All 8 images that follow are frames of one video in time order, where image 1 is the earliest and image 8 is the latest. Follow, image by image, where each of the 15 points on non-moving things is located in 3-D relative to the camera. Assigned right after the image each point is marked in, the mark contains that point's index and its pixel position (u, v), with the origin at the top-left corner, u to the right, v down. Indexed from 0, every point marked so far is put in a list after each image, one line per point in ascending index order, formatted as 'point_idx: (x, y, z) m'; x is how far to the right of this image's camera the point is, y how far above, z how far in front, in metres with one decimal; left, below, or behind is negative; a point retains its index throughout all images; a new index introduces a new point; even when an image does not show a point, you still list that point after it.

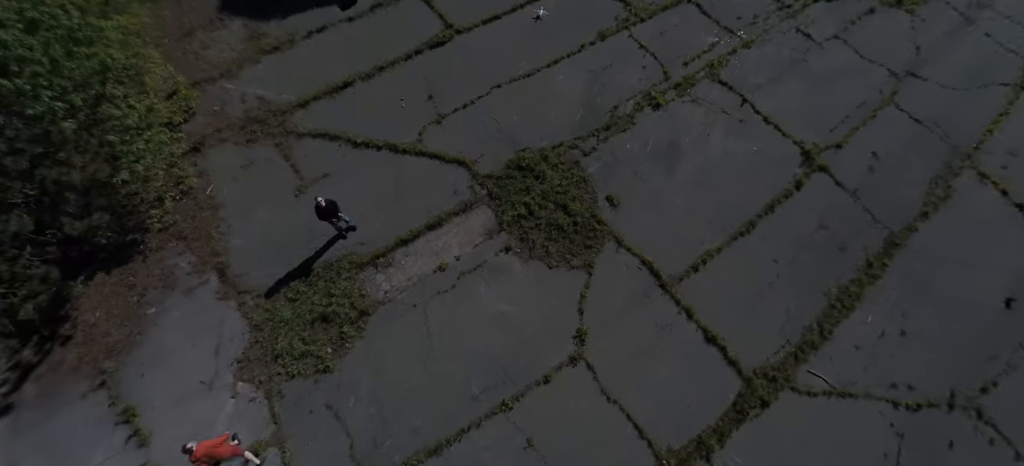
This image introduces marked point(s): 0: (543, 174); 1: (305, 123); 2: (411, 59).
0: (+0.6, +1.1, +9.9) m
1: (-4.3, +2.1, +10.6) m
2: (-2.3, +3.7, +11.4) m
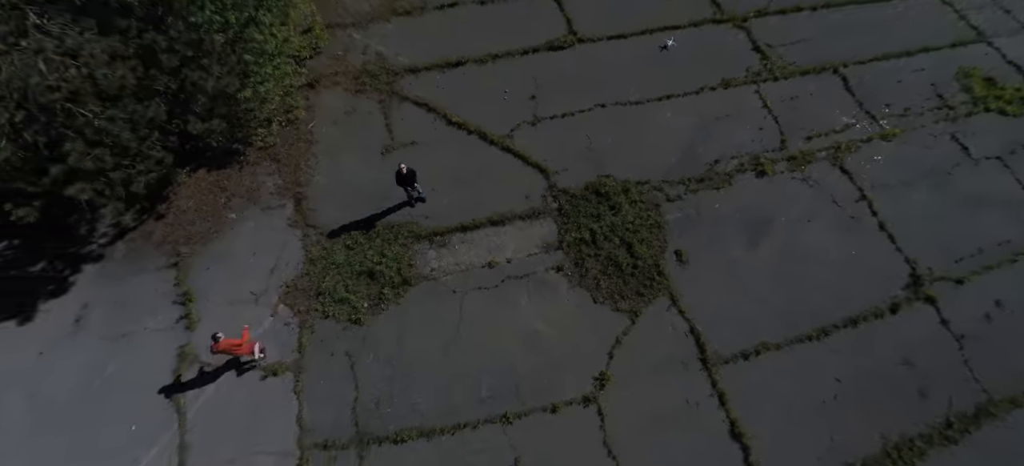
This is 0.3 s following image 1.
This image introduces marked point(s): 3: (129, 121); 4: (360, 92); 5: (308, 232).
0: (+1.9, +0.5, +9.7) m
1: (-2.1, +3.0, +11.0) m
2: (+0.3, +3.9, +11.5) m
3: (-5.6, +1.6, +7.8) m
4: (-3.2, +2.9, +11.0) m
5: (-3.7, 0.0, +9.6) m
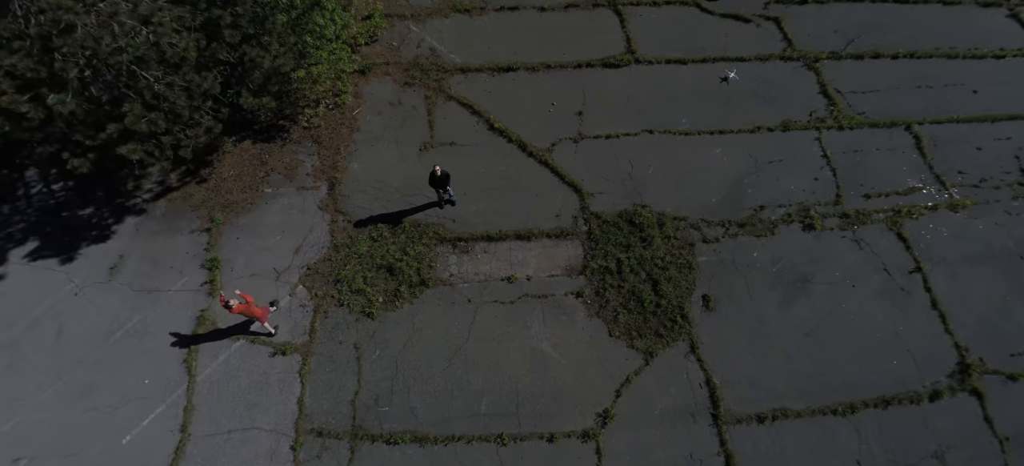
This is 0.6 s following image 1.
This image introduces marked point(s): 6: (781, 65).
0: (+2.4, -0.1, +9.3) m
1: (-1.1, +3.0, +11.0) m
2: (+1.5, +3.5, +11.2) m
3: (-5.0, +2.1, +7.9) m
4: (-2.2, +3.1, +11.0) m
5: (-3.2, +0.3, +9.7) m
6: (+6.0, +3.7, +11.8) m
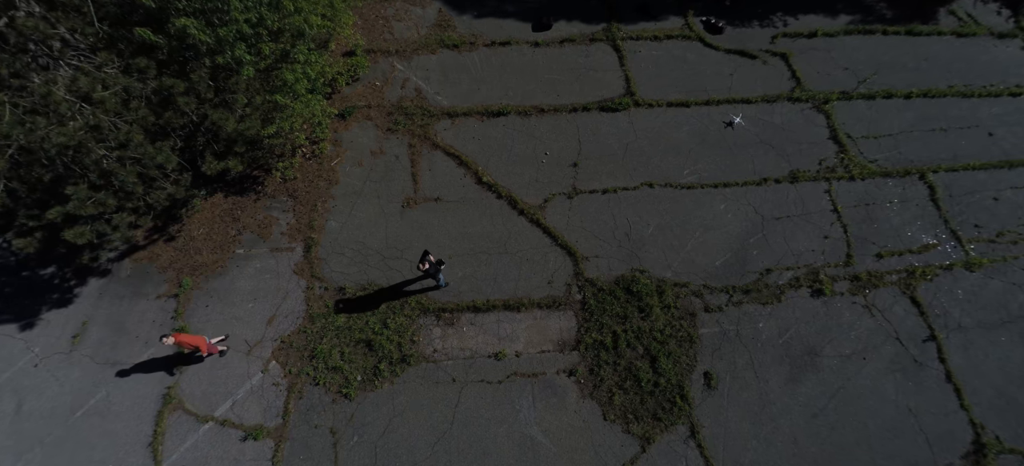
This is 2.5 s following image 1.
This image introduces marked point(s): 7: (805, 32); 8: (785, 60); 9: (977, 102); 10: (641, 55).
0: (+2.3, -1.3, +8.7) m
1: (-1.3, +1.9, +10.2) m
2: (+1.3, +2.4, +10.5) m
3: (-5.1, +1.0, +7.2) m
4: (-2.3, +2.0, +10.3) m
5: (-3.4, -0.9, +9.0) m
6: (+5.8, +2.6, +11.1) m
7: (+6.7, +4.6, +12.2) m
8: (+6.0, +3.8, +11.7) m
9: (+10.1, +2.9, +11.6) m
10: (+2.8, +3.8, +11.5) m
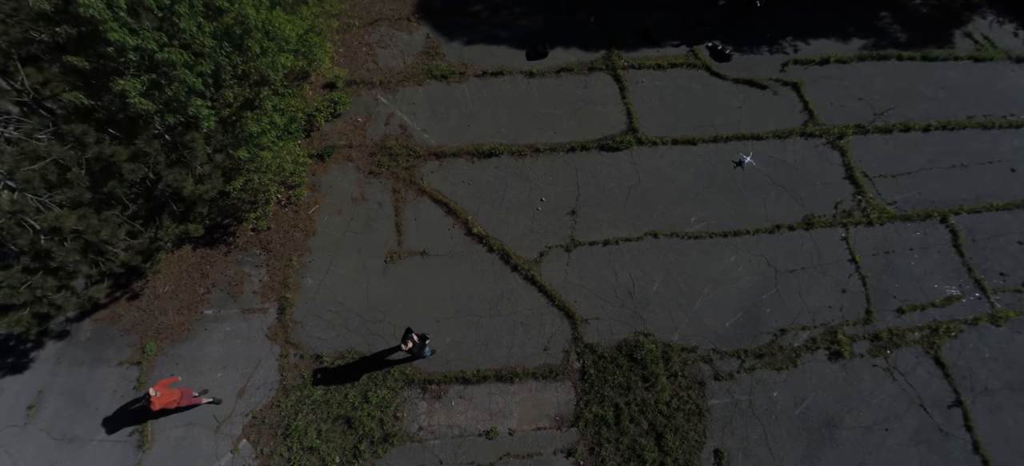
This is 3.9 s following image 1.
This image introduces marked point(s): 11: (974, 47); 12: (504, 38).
0: (+2.2, -2.2, +8.0) m
1: (-1.4, +0.9, +9.4) m
2: (+1.1, +1.5, +9.8) m
3: (-5.2, 0.0, +6.4) m
4: (-2.5, +1.0, +9.5) m
5: (-3.5, -1.8, +8.2) m
6: (+5.6, +1.8, +10.4) m
7: (+6.6, +3.7, +11.4) m
8: (+5.9, +2.9, +11.0) m
9: (+10.0, +2.0, +10.9) m
10: (+2.7, +3.0, +10.7) m
11: (+10.3, +4.1, +11.8) m
12: (-0.2, +4.1, +11.2) m
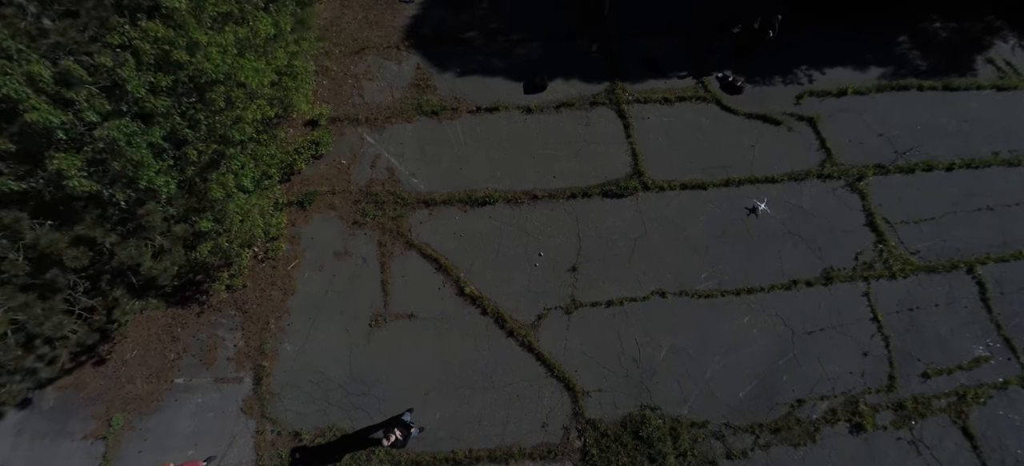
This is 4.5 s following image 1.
0: (+2.1, -3.1, +7.4) m
1: (-1.5, 0.0, +8.7) m
2: (+1.1, +0.6, +9.0) m
3: (-5.3, -1.0, +5.7) m
4: (-2.5, +0.1, +8.8) m
5: (-3.6, -2.8, +7.6) m
6: (+5.6, +0.9, +9.7) m
7: (+6.5, +2.9, +10.7) m
8: (+5.8, +2.1, +10.2) m
9: (+9.9, +1.1, +10.2) m
10: (+2.6, +2.1, +10.0) m
11: (+10.2, +3.3, +11.1) m
12: (-0.2, +3.3, +10.5) m
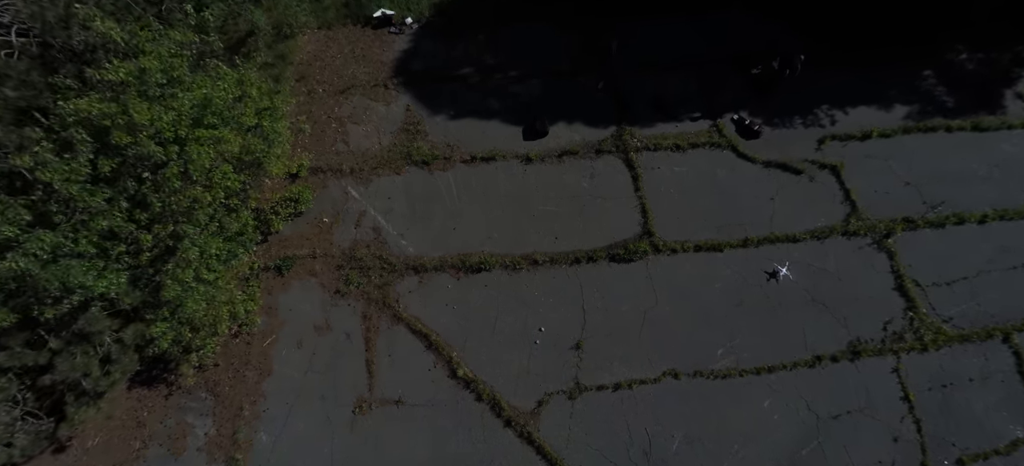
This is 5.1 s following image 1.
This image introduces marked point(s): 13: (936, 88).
0: (+2.1, -4.2, +6.7) m
1: (-1.5, -1.0, +8.0) m
2: (+1.0, -0.5, +8.3) m
3: (-5.3, -2.2, +5.0) m
4: (-2.6, -0.9, +8.0) m
5: (-3.6, -3.9, +6.9) m
6: (+5.5, -0.2, +8.9) m
7: (+6.5, +1.8, +9.9) m
8: (+5.8, +1.0, +9.4) m
9: (+9.9, +0.1, +9.4) m
10: (+2.6, +1.0, +9.1) m
11: (+10.2, +2.3, +10.3) m
12: (-0.3, +2.2, +9.6) m
13: (+8.4, +2.8, +10.4) m
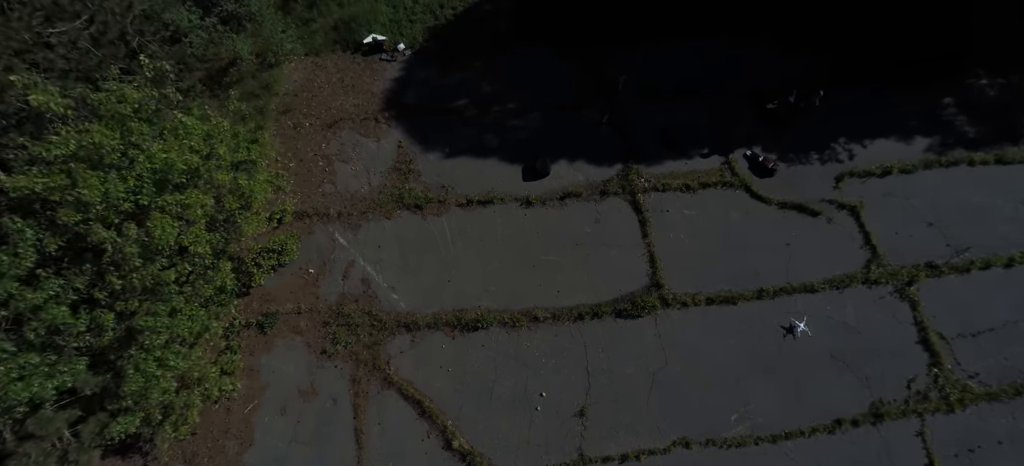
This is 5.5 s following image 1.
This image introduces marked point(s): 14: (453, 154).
0: (+2.0, -5.1, +6.2) m
1: (-1.5, -1.8, +7.4) m
2: (+1.0, -1.3, +7.7) m
3: (-5.3, -3.0, +4.5) m
4: (-2.6, -1.7, +7.5) m
5: (-3.6, -4.7, +6.4) m
6: (+5.5, -1.0, +8.4) m
7: (+6.4, +1.1, +9.3) m
8: (+5.8, +0.3, +8.9) m
9: (+9.9, -0.7, +8.9) m
10: (+2.5, +0.3, +8.6) m
11: (+10.2, +1.5, +9.7) m
12: (-0.3, +1.5, +9.0) m
13: (+8.4, +2.1, +9.8) m
14: (-1.0, +1.3, +9.0) m
